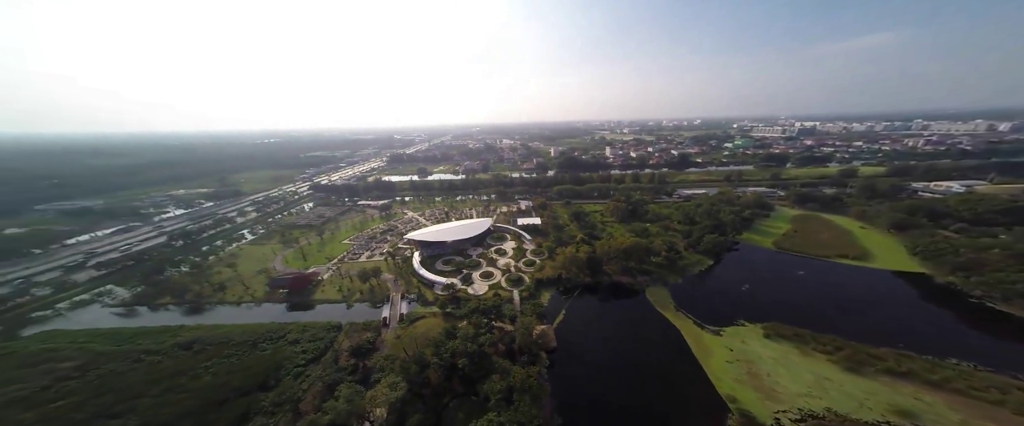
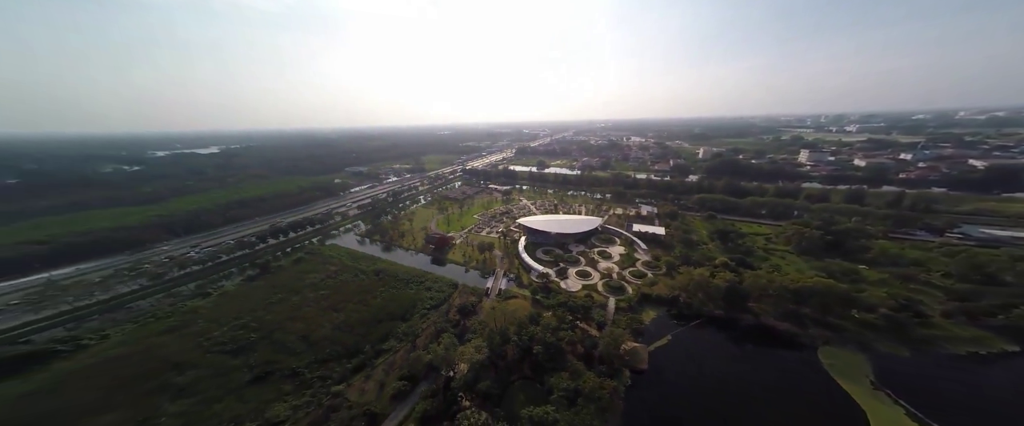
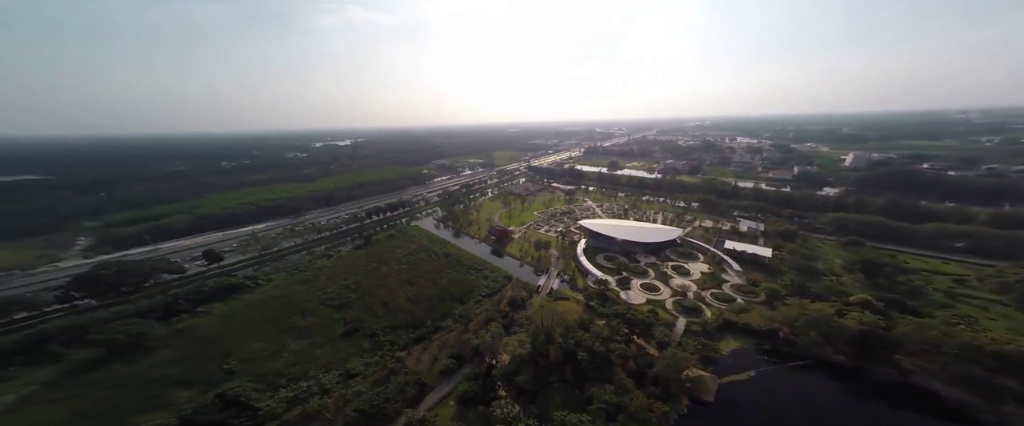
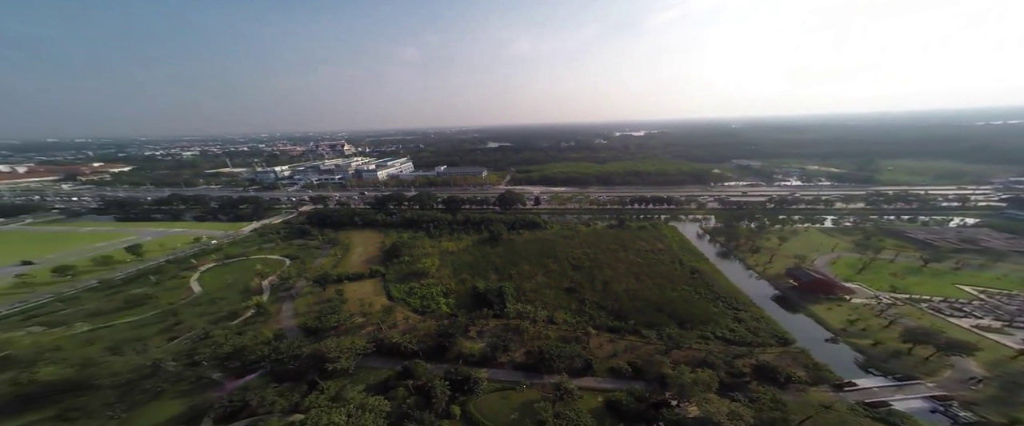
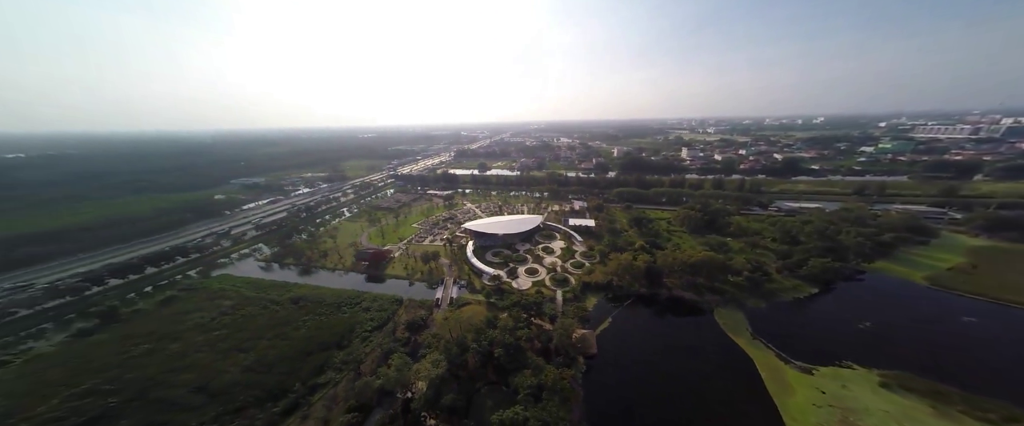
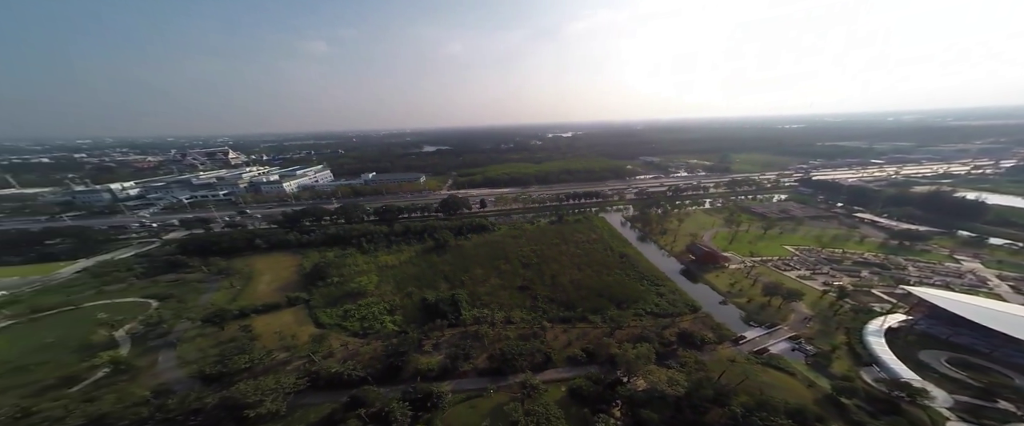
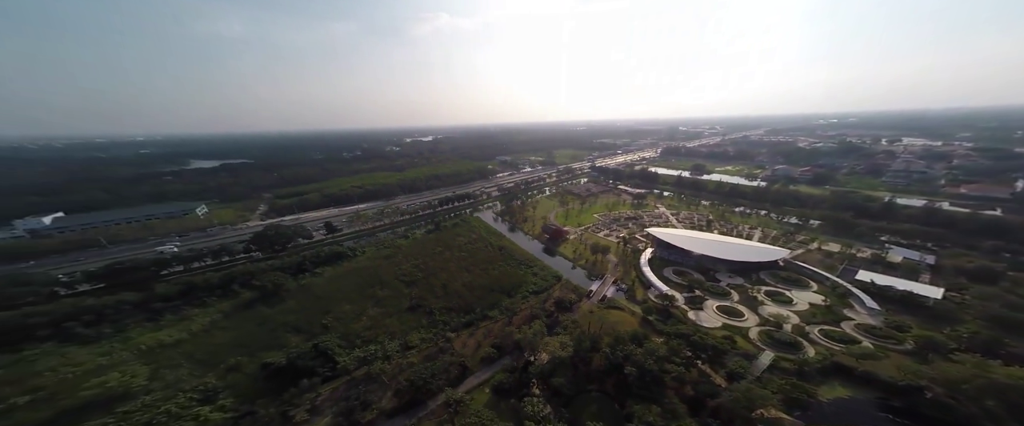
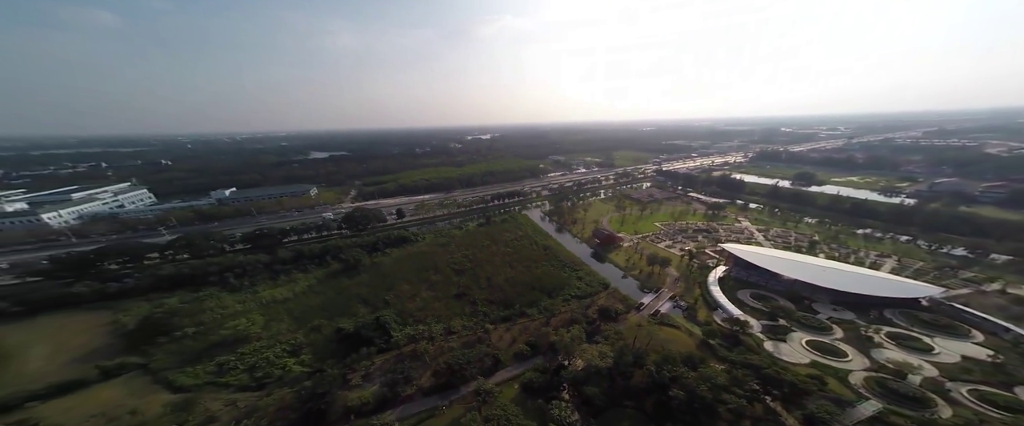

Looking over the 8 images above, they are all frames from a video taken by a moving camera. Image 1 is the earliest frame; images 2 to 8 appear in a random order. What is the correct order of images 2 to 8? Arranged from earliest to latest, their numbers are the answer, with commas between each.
5, 2, 3, 7, 8, 6, 4
